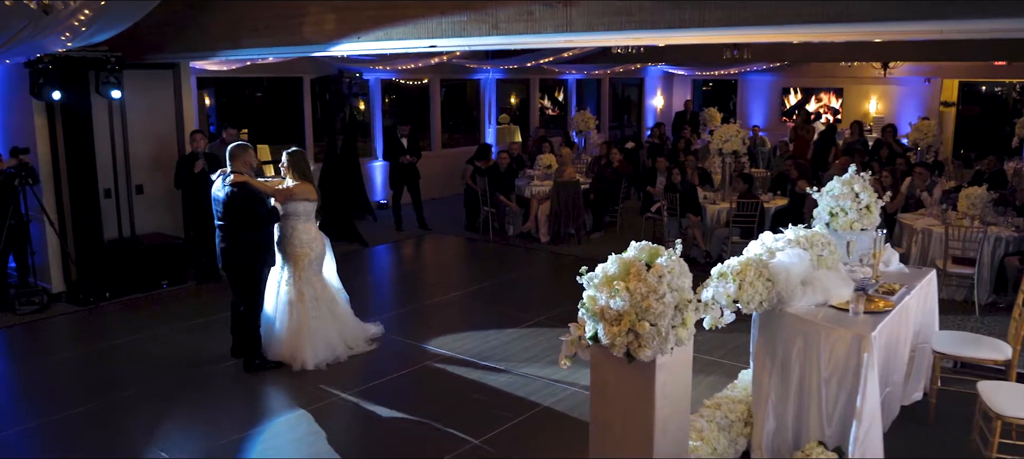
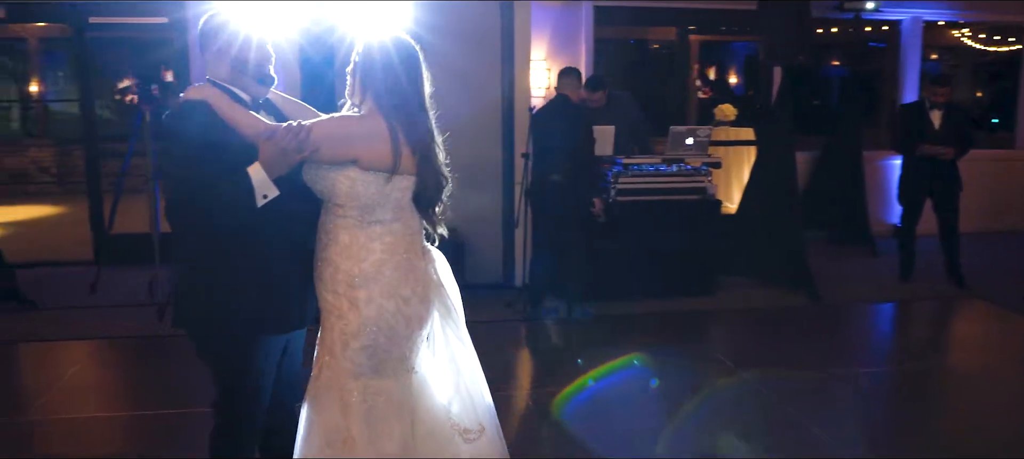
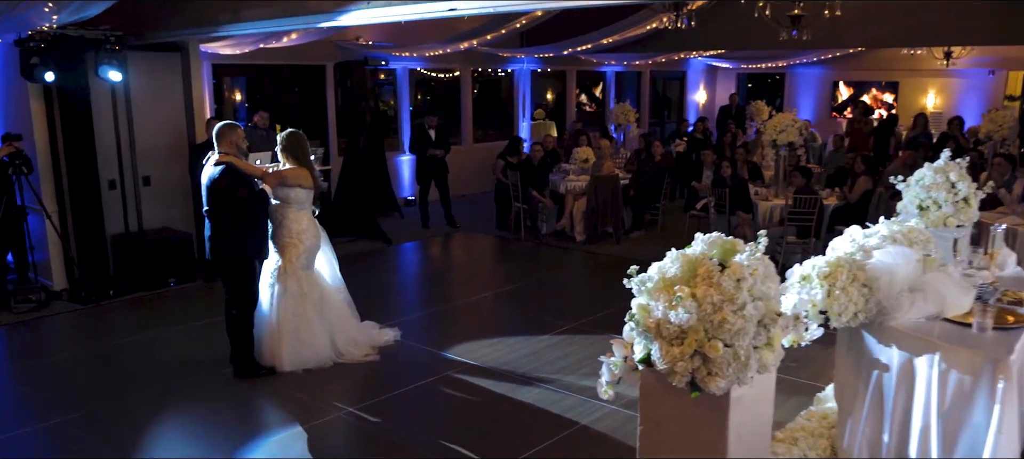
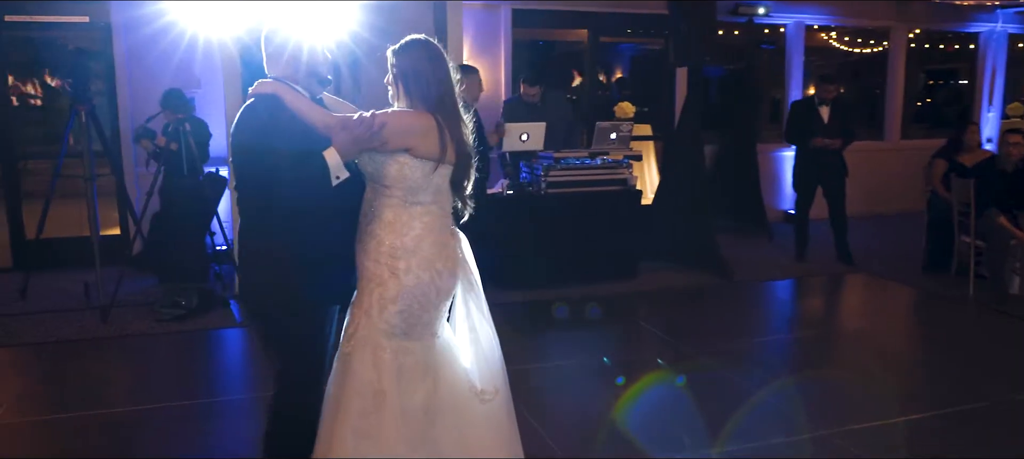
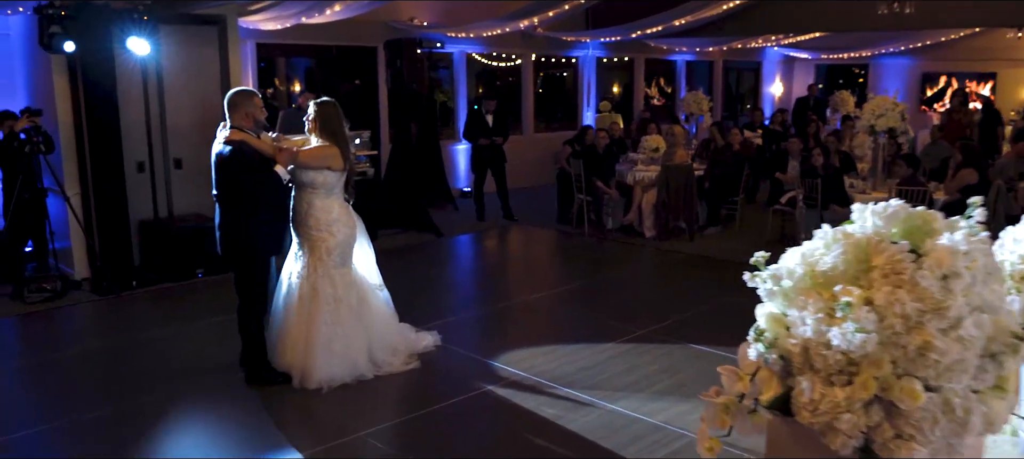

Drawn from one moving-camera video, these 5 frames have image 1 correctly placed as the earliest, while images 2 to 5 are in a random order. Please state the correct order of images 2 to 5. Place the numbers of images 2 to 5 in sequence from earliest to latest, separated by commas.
3, 5, 4, 2
